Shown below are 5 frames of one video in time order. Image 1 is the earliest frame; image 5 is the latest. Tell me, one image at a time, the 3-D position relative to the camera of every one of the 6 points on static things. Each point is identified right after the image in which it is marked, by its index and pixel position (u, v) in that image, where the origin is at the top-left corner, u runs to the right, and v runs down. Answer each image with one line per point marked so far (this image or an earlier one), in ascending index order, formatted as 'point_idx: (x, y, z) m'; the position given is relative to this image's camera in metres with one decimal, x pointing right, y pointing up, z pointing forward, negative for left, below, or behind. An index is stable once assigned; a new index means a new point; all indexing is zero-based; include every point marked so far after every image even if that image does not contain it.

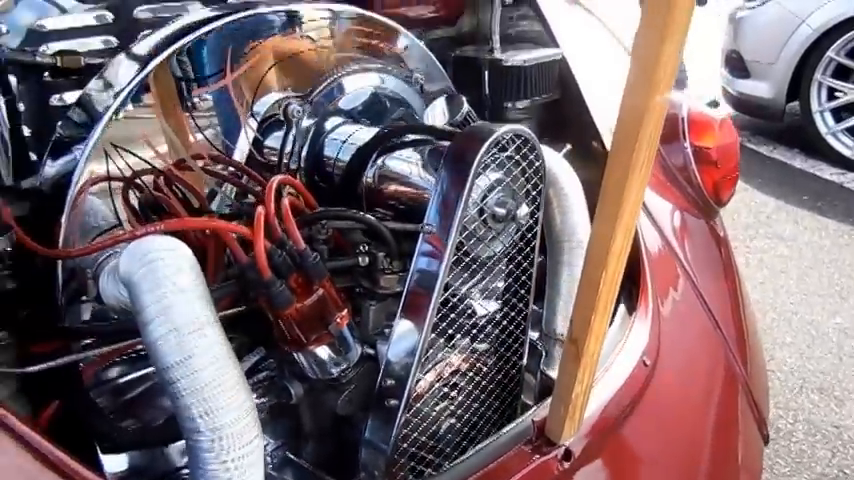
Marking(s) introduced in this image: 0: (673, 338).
0: (+0.4, -0.1, +1.1) m
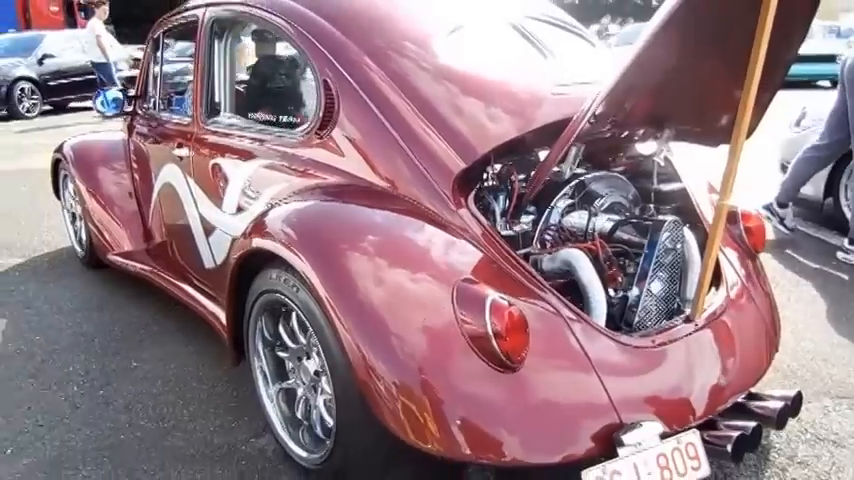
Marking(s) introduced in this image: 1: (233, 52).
0: (+1.2, -0.2, +2.8) m
1: (-1.0, +0.9, +3.5) m
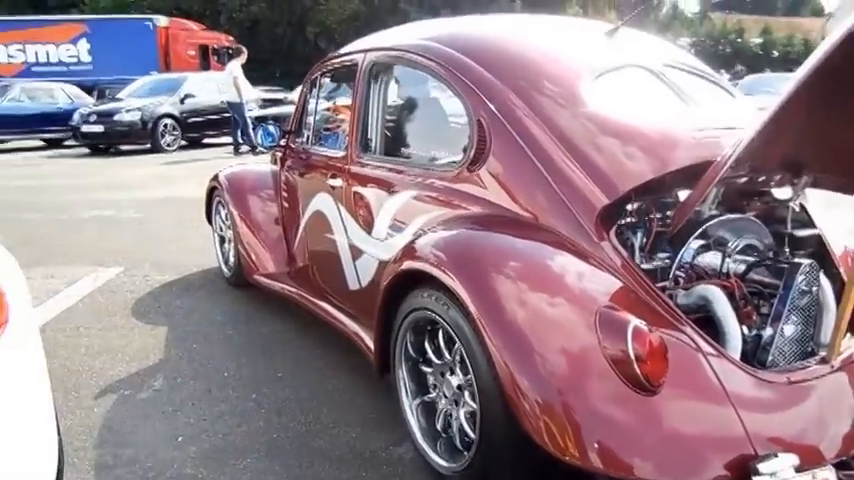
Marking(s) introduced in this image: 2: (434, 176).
0: (+1.7, -0.4, +2.8) m
1: (-0.2, +0.8, +3.9) m
2: (0.0, +0.3, +3.4) m
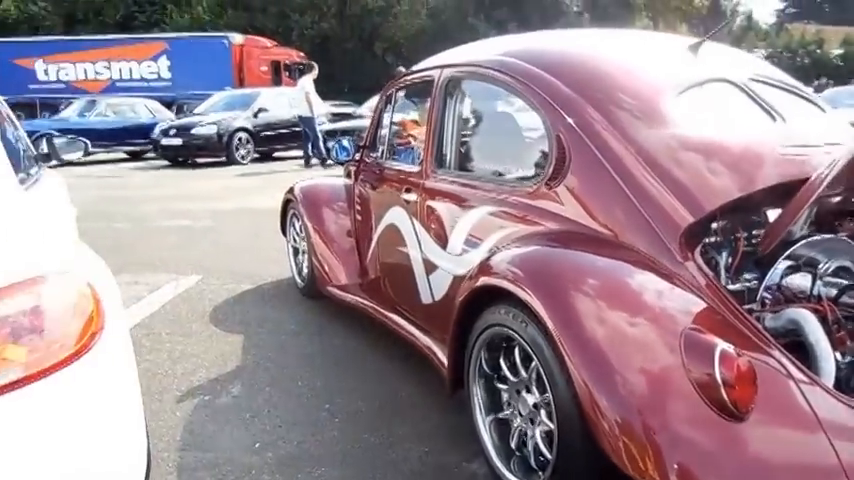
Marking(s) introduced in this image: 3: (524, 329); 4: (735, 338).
0: (+2.0, -0.5, +2.6) m
1: (+0.2, +0.7, +3.9) m
2: (+0.4, +0.2, +3.4) m
3: (+0.4, -0.4, +2.9) m
4: (+1.1, -0.3, +2.5) m
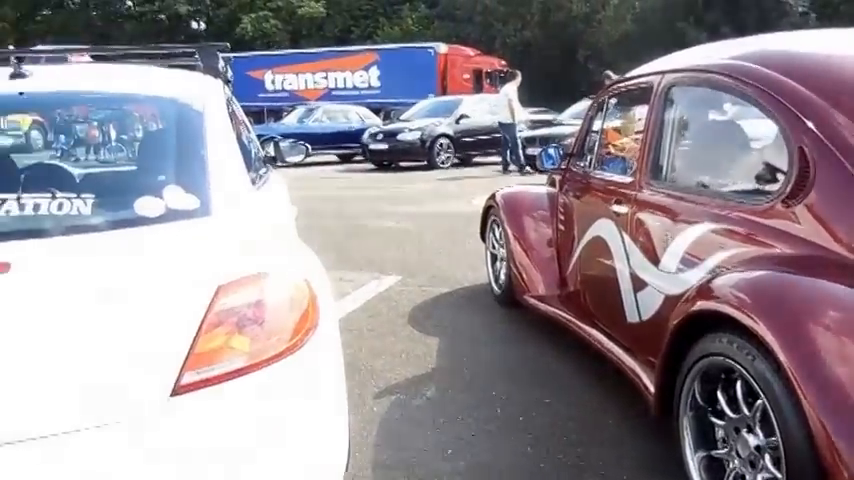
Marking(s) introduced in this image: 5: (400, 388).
0: (+2.6, -0.7, +1.9) m
1: (+1.3, +0.6, +3.6) m
2: (+1.3, +0.1, +3.1) m
3: (+1.1, -0.4, +2.5) m
4: (+1.7, -0.4, +2.0) m
5: (-0.2, -0.8, +4.1) m
